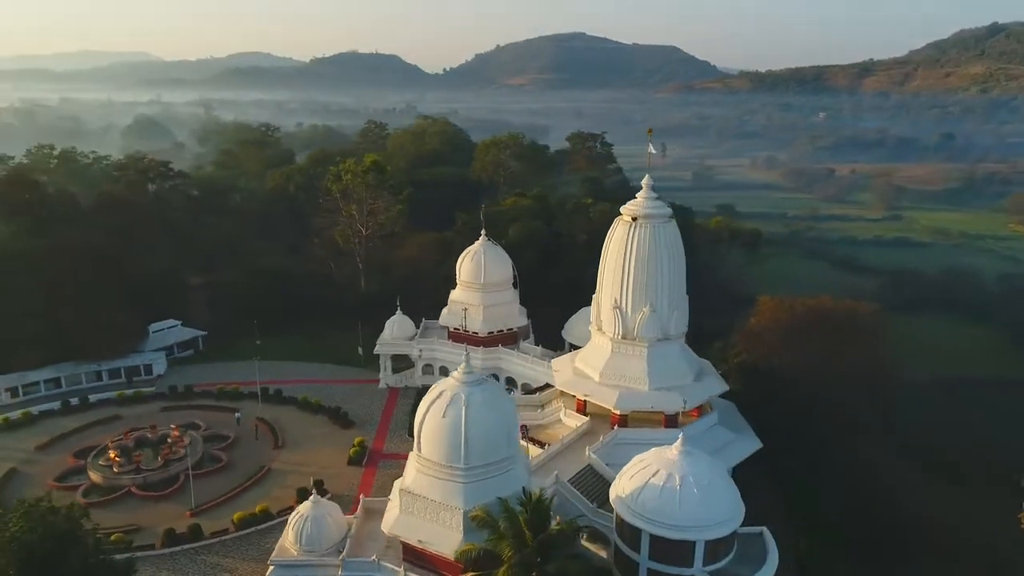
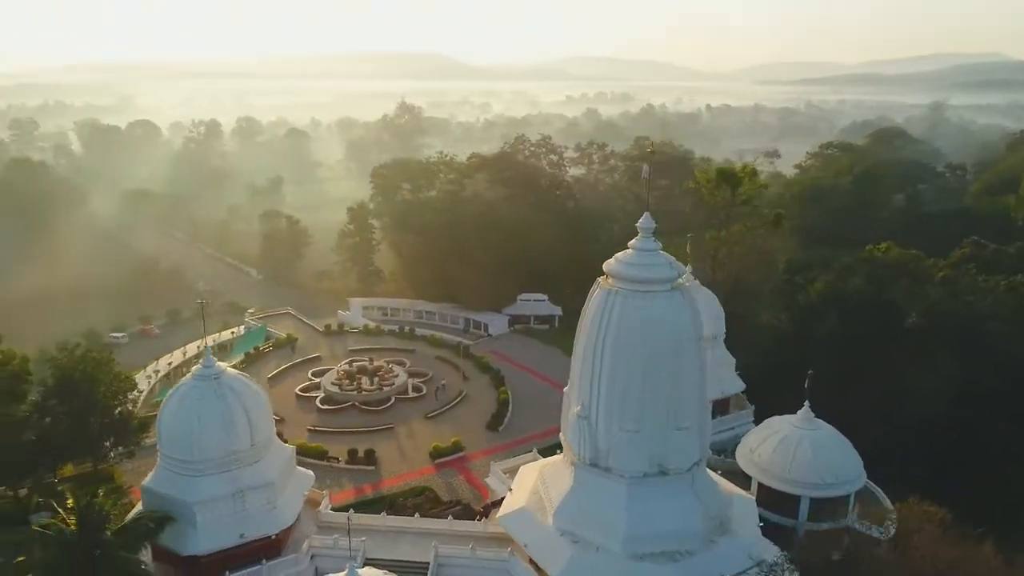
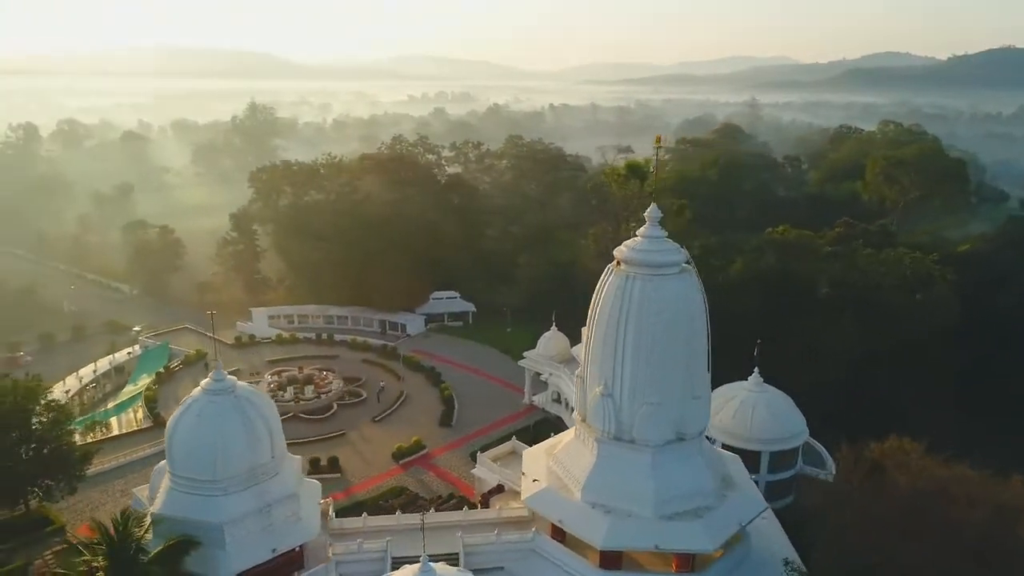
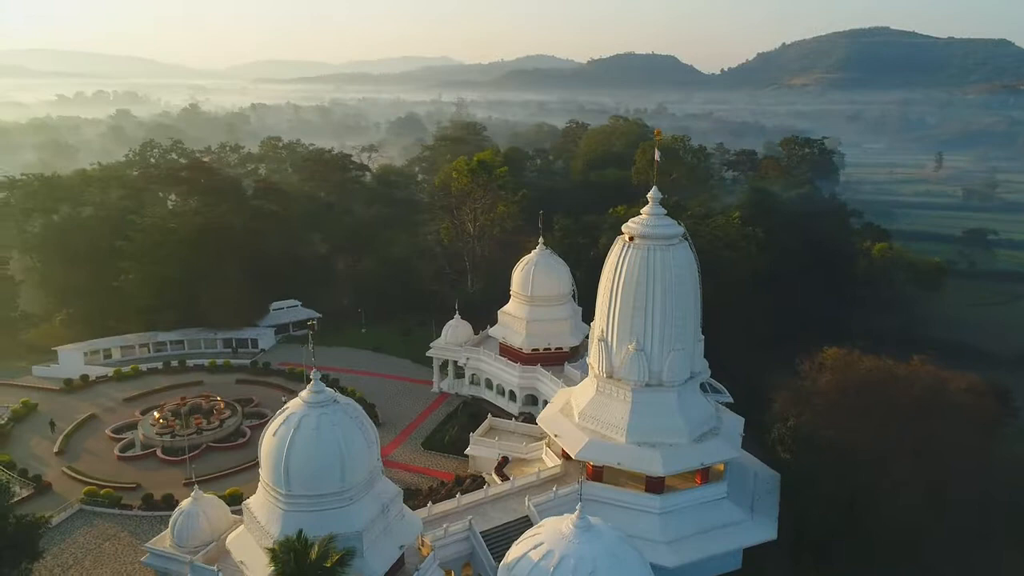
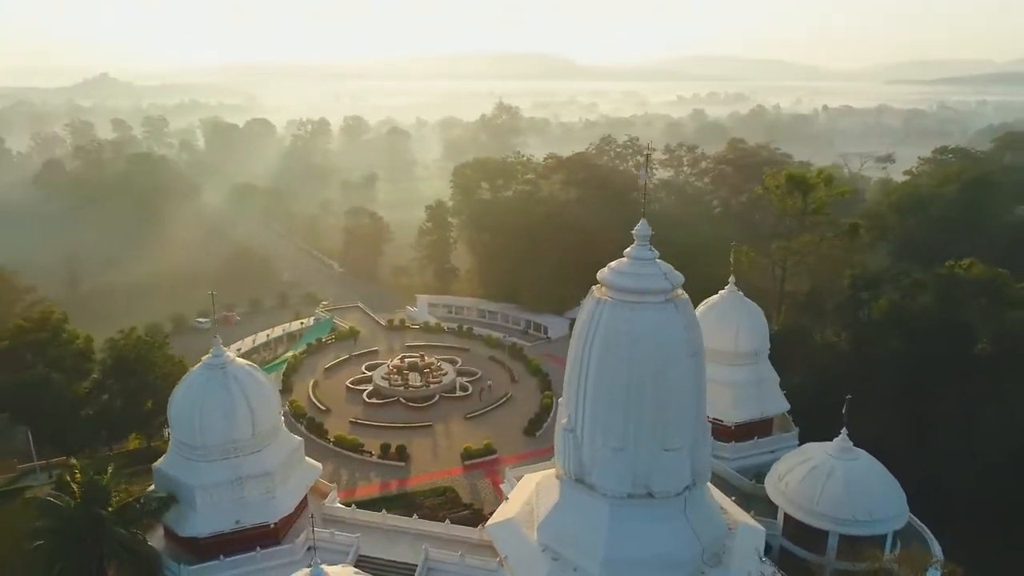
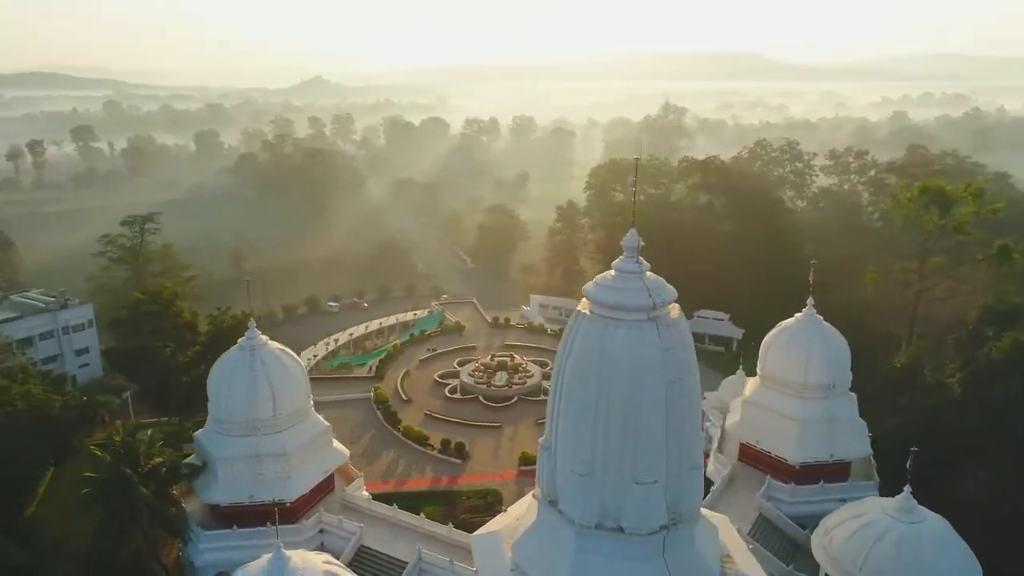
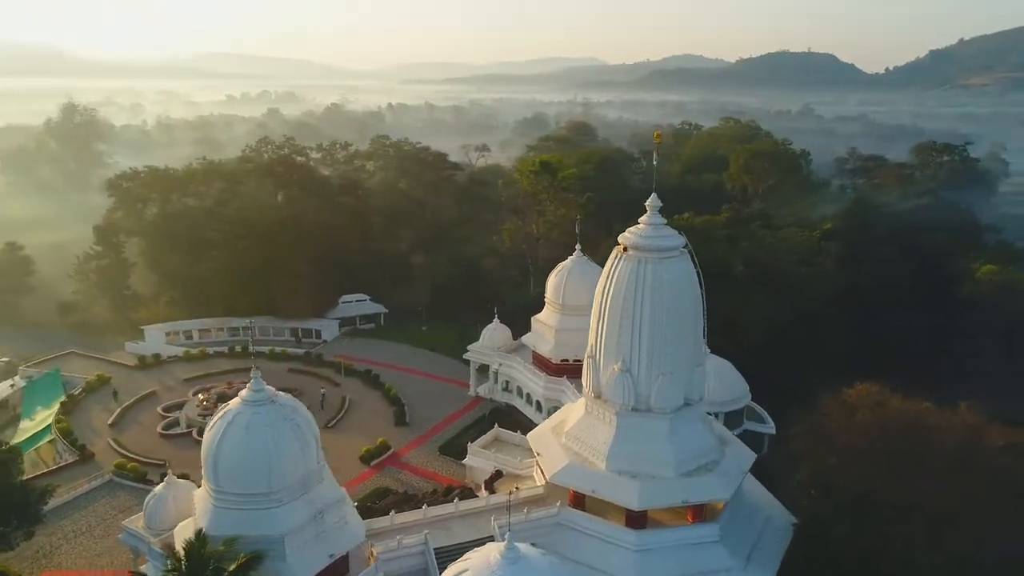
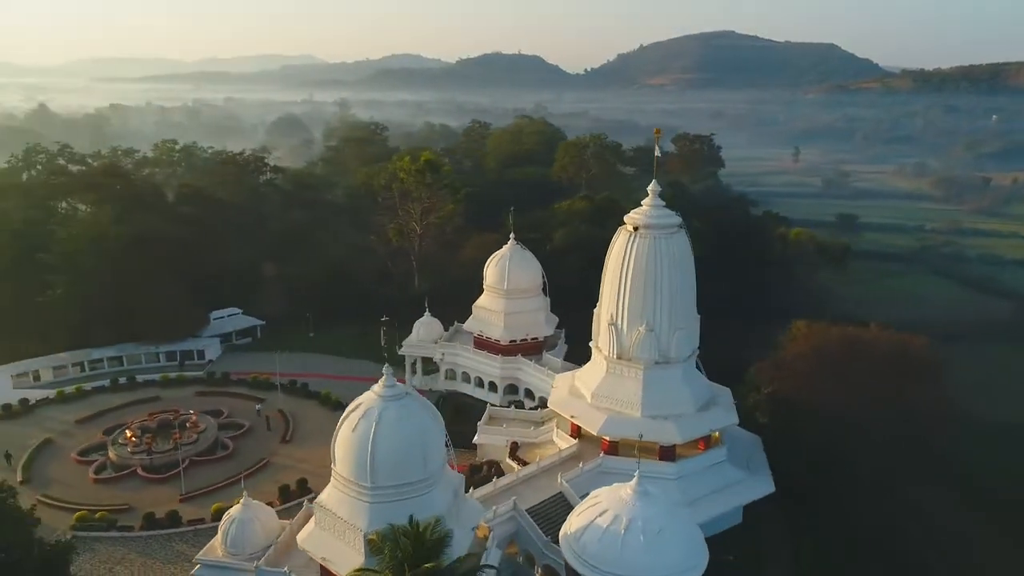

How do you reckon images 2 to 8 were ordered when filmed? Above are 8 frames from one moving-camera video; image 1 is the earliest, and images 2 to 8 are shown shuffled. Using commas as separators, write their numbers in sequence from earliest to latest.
8, 4, 7, 3, 2, 5, 6
